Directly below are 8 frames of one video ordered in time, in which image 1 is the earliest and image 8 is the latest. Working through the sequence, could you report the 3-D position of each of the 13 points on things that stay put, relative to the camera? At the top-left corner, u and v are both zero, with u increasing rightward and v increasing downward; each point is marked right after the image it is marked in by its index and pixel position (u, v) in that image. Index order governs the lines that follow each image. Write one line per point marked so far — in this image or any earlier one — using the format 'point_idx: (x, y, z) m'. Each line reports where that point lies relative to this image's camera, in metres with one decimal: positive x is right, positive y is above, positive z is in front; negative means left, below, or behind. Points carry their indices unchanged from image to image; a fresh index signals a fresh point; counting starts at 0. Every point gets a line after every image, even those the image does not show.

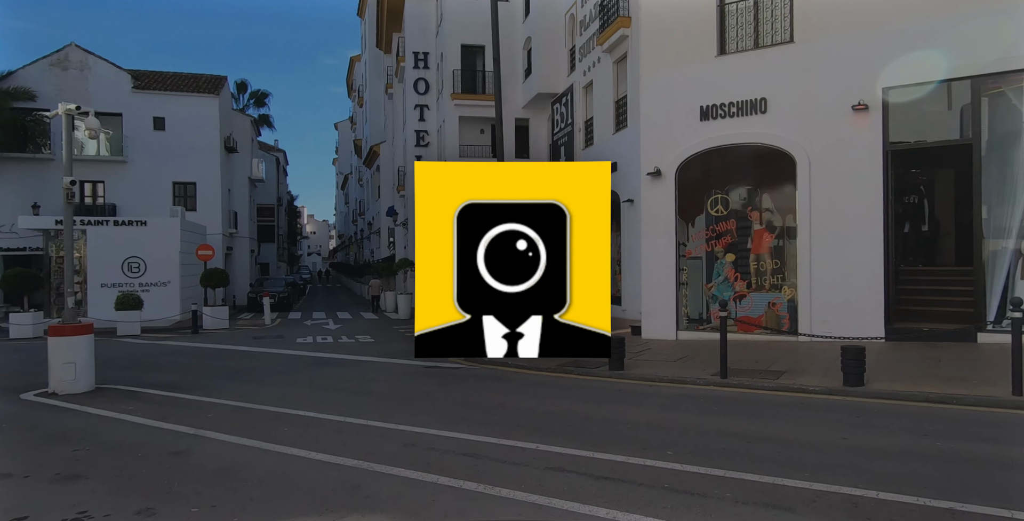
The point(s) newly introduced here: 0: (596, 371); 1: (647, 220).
0: (+1.4, -1.8, +10.3) m
1: (+3.1, +0.9, +14.5) m
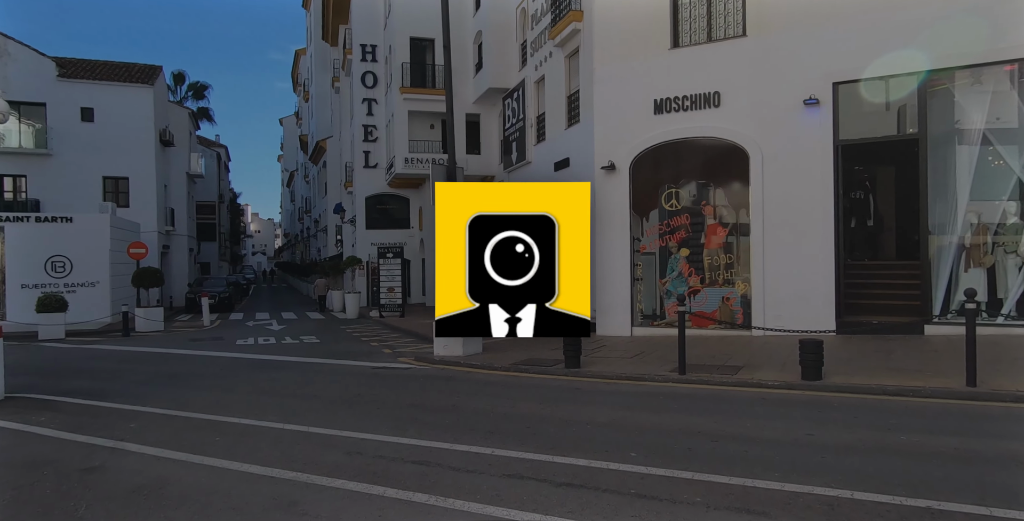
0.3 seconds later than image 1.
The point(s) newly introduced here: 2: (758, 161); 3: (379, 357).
0: (+0.6, -1.7, +10.0) m
1: (+2.0, +1.0, +14.2) m
2: (+5.1, +2.0, +12.8) m
3: (-2.9, -2.0, +13.4) m
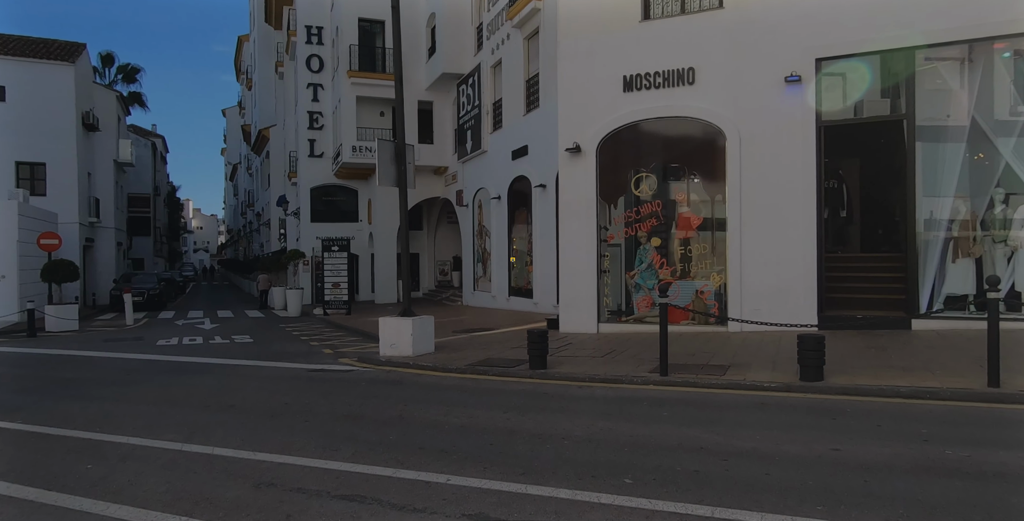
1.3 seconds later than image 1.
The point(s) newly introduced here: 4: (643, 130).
0: (0.0, -1.5, +8.7) m
1: (+1.1, +1.2, +13.1) m
2: (+4.3, +2.2, +11.9) m
3: (-3.7, -1.8, +12.0) m
4: (+2.6, +2.6, +12.7) m
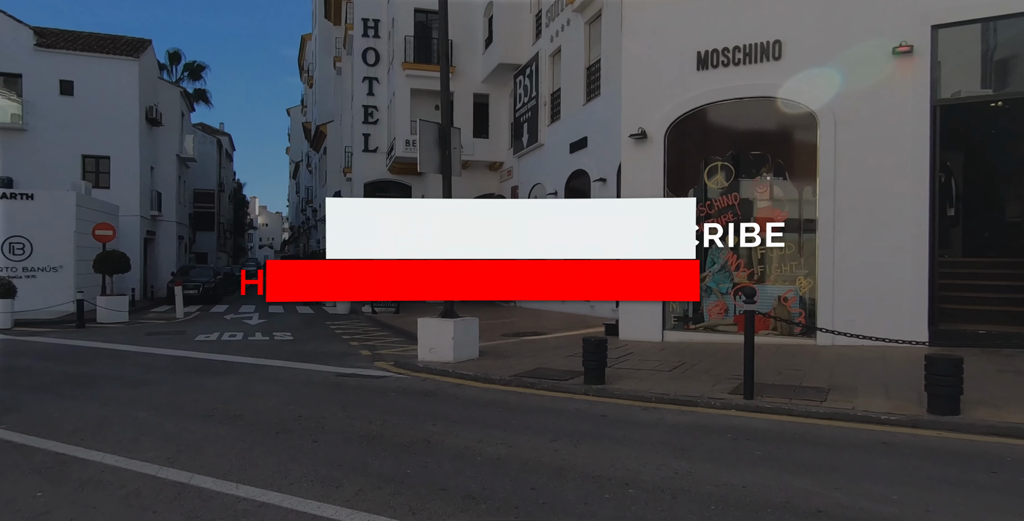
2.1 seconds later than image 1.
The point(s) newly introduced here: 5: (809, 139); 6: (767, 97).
0: (+0.7, -1.5, +7.5) m
1: (+2.2, +1.3, +11.8) m
2: (+5.2, +2.2, +10.2) m
3: (-2.8, -1.7, +11.0) m
4: (+3.6, +2.6, +11.2) m
5: (+4.9, +2.0, +10.6) m
6: (+4.3, +2.8, +10.8) m
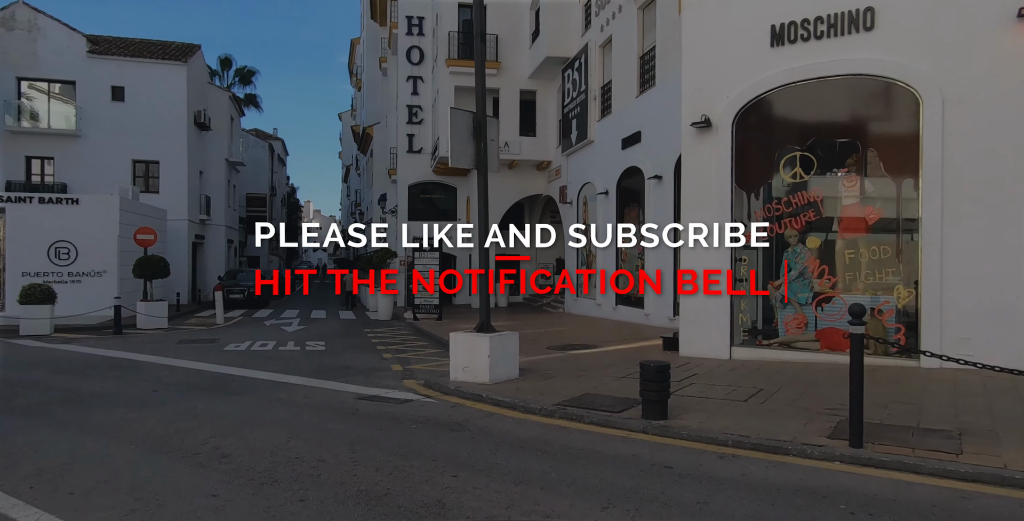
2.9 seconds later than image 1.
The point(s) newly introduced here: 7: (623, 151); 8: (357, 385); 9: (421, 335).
0: (+1.1, -1.6, +6.2) m
1: (+2.9, +1.2, +10.3) m
2: (+5.8, +2.1, +8.6) m
3: (-2.1, -1.8, +10.0) m
4: (+4.3, +2.5, +9.7) m
5: (+5.6, +1.9, +8.9) m
6: (+5.0, +2.7, +9.2) m
7: (+3.3, +3.2, +18.5) m
8: (-2.2, -1.8, +8.9) m
9: (-2.5, -2.0, +17.0) m
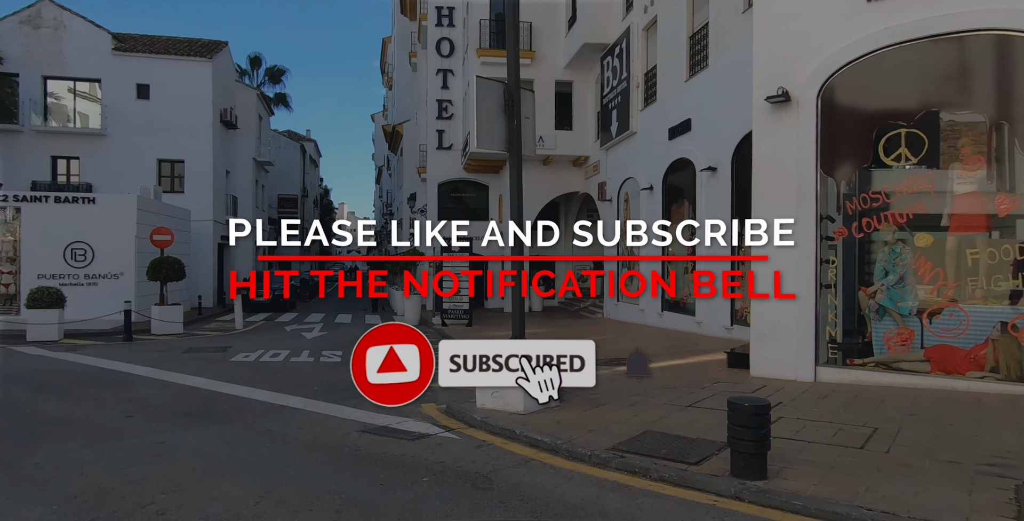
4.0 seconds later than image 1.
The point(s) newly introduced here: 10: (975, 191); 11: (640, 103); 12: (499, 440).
0: (+1.4, -1.6, +4.6) m
1: (+3.5, +1.1, +8.7) m
2: (+6.3, +2.1, +6.7) m
3: (-1.5, -1.9, +8.6) m
4: (+4.8, +2.5, +7.9) m
5: (+6.0, +1.9, +7.1) m
6: (+5.5, +2.7, +7.4) m
7: (+4.2, +3.2, +16.7) m
8: (-1.7, -1.8, +7.5) m
9: (-1.6, -2.1, +15.6) m
10: (+5.6, +0.9, +7.5) m
11: (+3.9, +4.8, +19.2) m
12: (-0.1, -1.7, +6.1) m
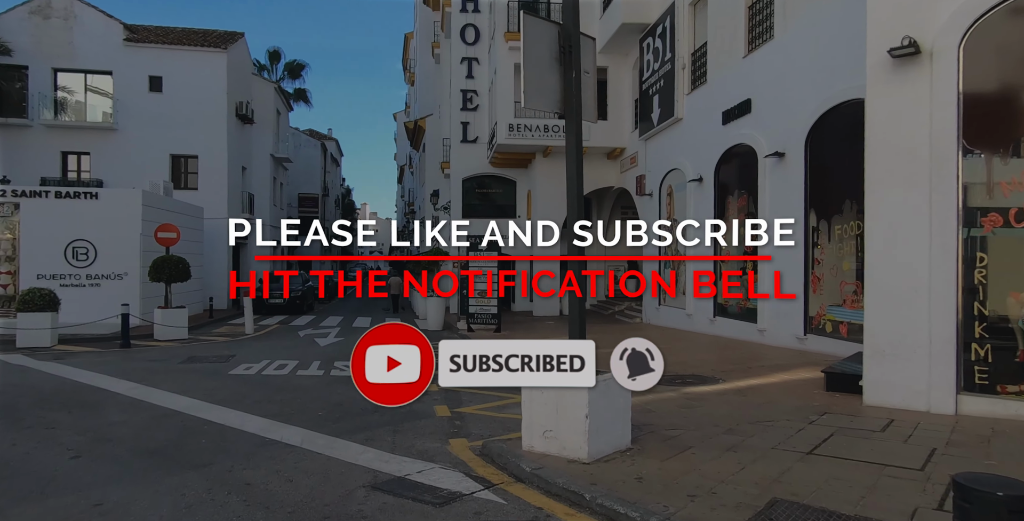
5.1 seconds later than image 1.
0: (+1.8, -1.6, +2.8) m
1: (+4.0, +1.2, +6.8) m
2: (+6.8, +2.1, +4.8) m
3: (-1.0, -1.8, +6.9) m
4: (+5.3, +2.5, +6.0) m
5: (+6.5, +1.9, +5.2) m
6: (+6.0, +2.7, +5.5) m
7: (+5.1, +3.2, +14.9) m
8: (-1.2, -1.8, +5.9) m
9: (-0.8, -2.1, +14.0) m
10: (+6.1, +0.9, +5.6) m
11: (+4.9, +4.8, +17.3) m
12: (+0.4, -1.7, +4.4) m
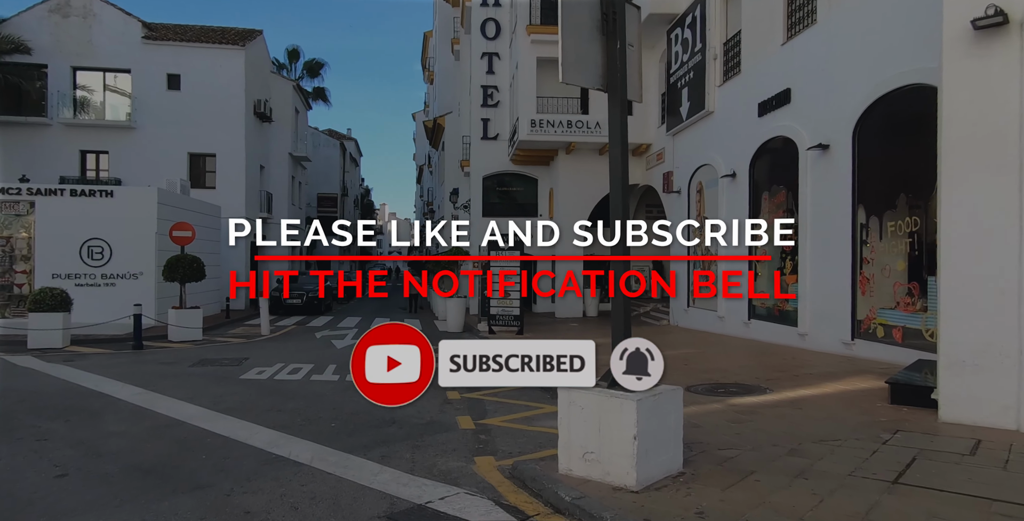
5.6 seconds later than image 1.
0: (+2.0, -1.5, +2.1) m
1: (+4.3, +1.2, +6.1) m
2: (+7.0, +2.1, +4.0) m
3: (-0.7, -1.8, +6.3) m
4: (+5.6, +2.5, +5.2) m
5: (+6.8, +1.9, +4.3) m
6: (+6.3, +2.7, +4.7) m
7: (+5.6, +3.2, +14.1) m
8: (-1.0, -1.7, +5.2) m
9: (-0.3, -2.0, +13.3) m
10: (+6.4, +0.9, +4.8) m
11: (+5.5, +4.8, +16.5) m
12: (+0.6, -1.7, +3.7) m
